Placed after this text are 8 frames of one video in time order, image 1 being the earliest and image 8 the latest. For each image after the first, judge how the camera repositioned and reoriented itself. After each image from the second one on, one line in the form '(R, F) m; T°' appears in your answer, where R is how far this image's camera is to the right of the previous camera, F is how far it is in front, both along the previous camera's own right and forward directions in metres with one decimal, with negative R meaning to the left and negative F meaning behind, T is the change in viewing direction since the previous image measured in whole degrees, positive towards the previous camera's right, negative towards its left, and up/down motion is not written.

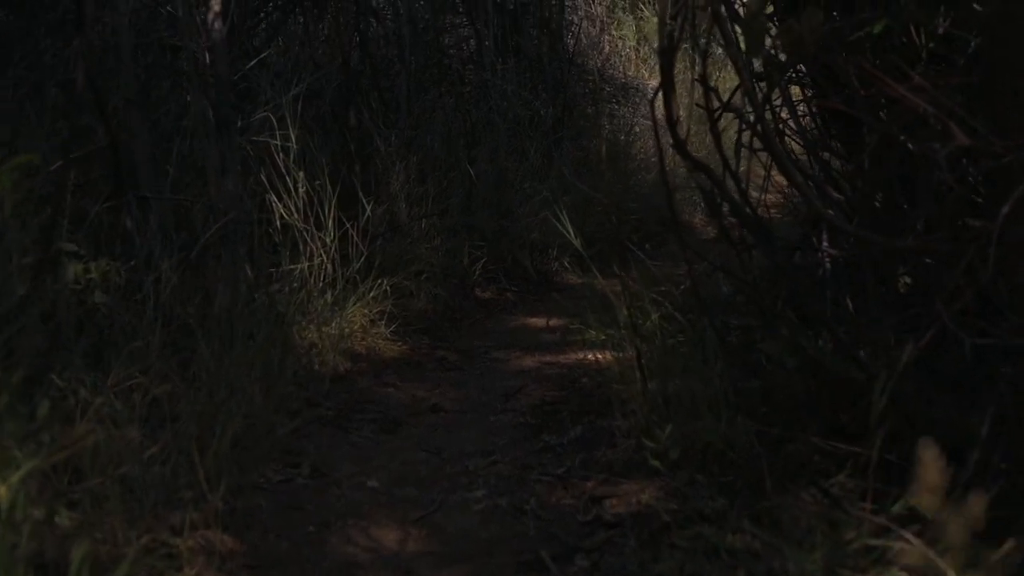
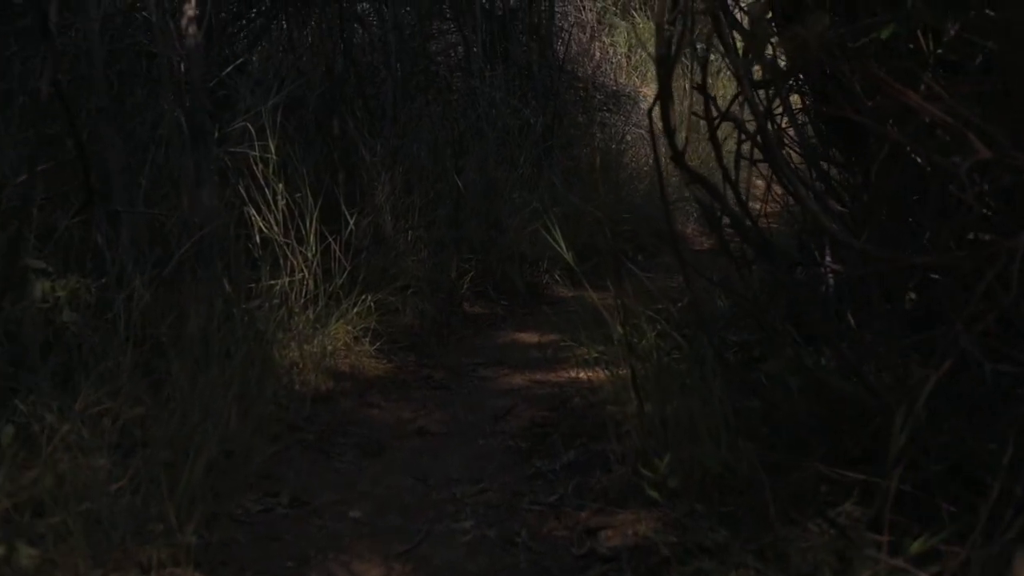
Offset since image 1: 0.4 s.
(0.0, +0.2) m; 0°
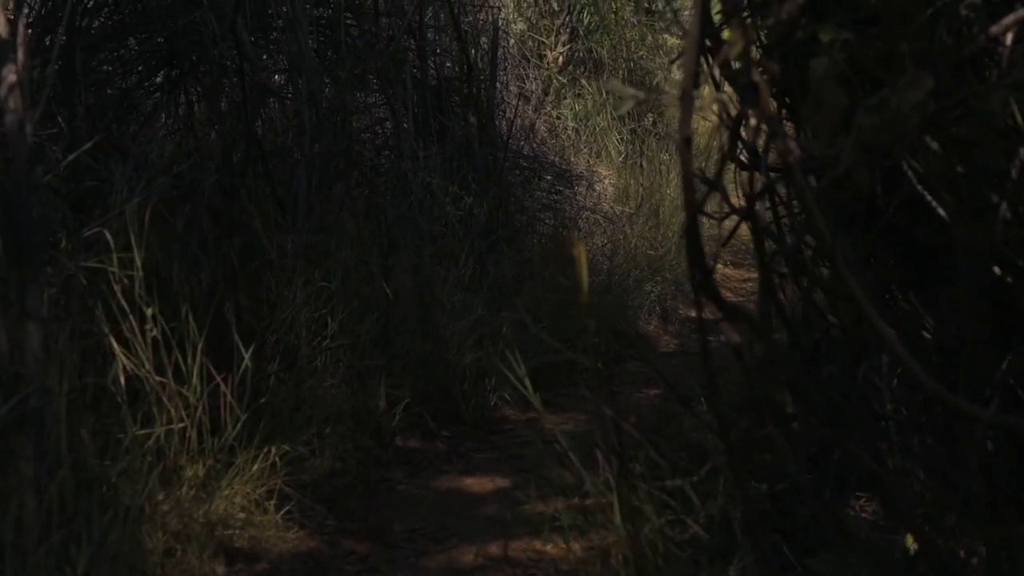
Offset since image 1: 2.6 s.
(0.0, +1.0) m; +2°
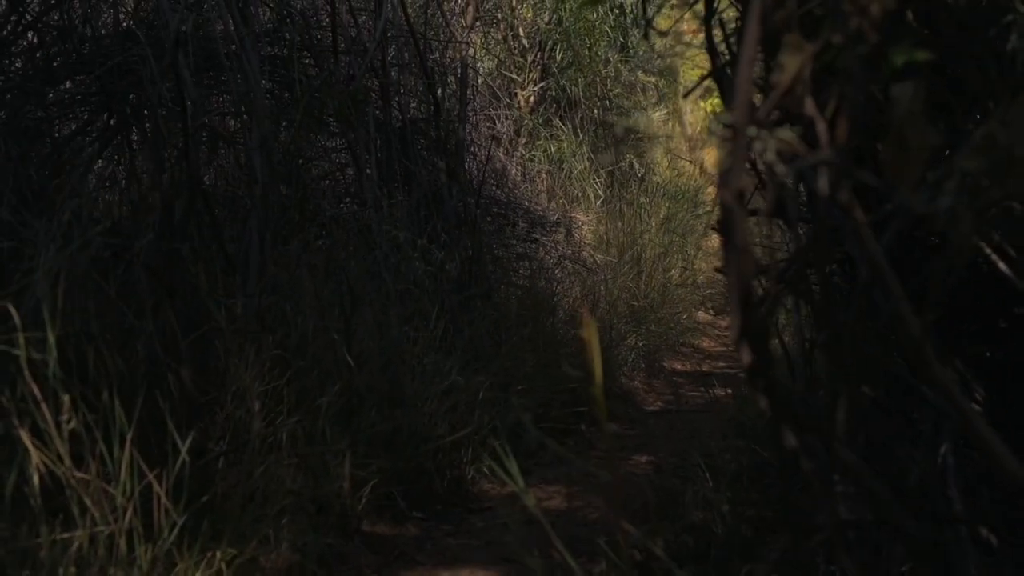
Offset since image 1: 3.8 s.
(0.0, +0.5) m; +1°
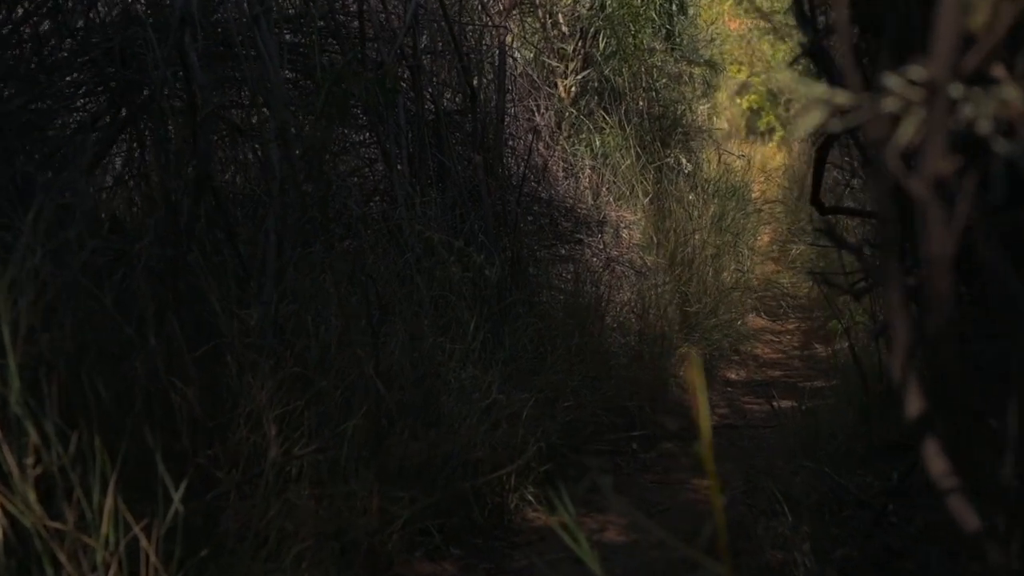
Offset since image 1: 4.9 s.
(0.0, +0.5) m; -1°
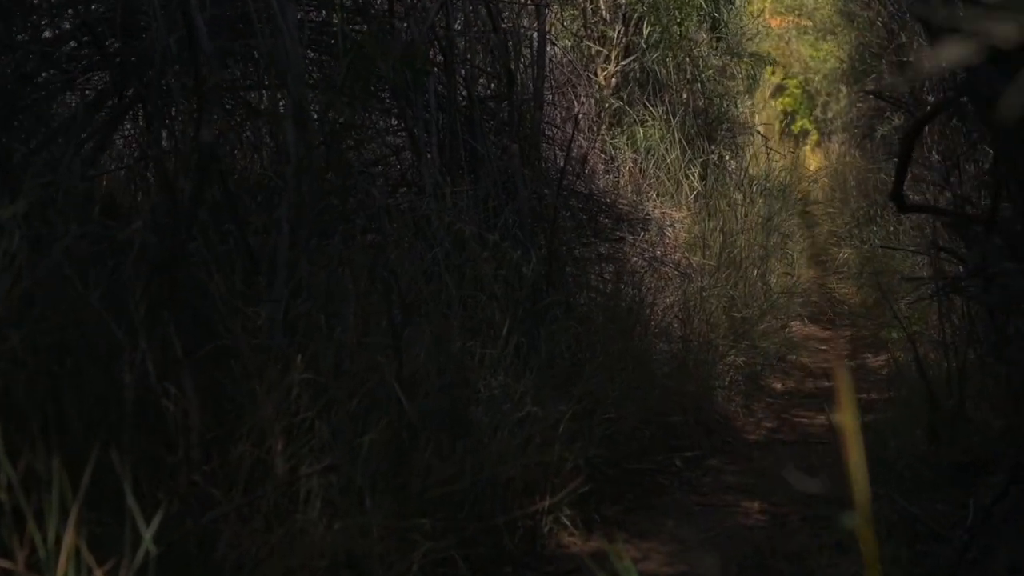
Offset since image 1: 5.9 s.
(0.0, +0.4) m; -1°
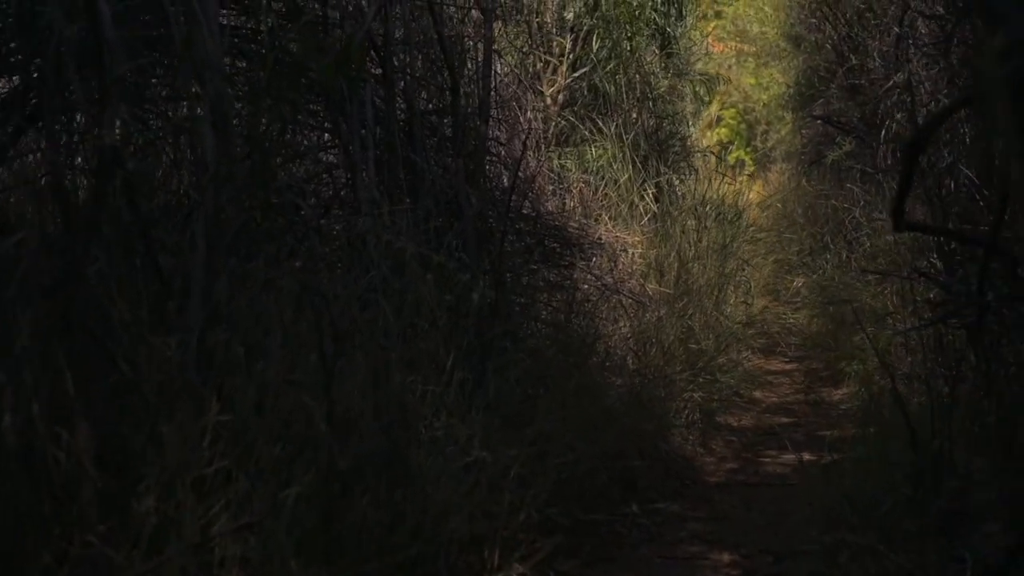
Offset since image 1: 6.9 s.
(0.0, +0.4) m; +2°
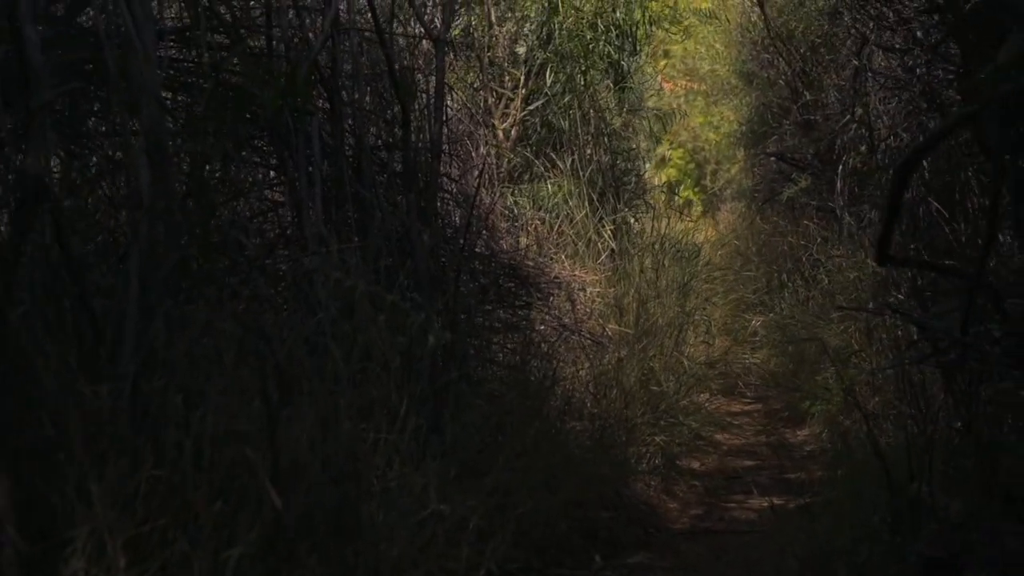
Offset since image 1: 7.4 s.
(0.0, +0.2) m; +2°
